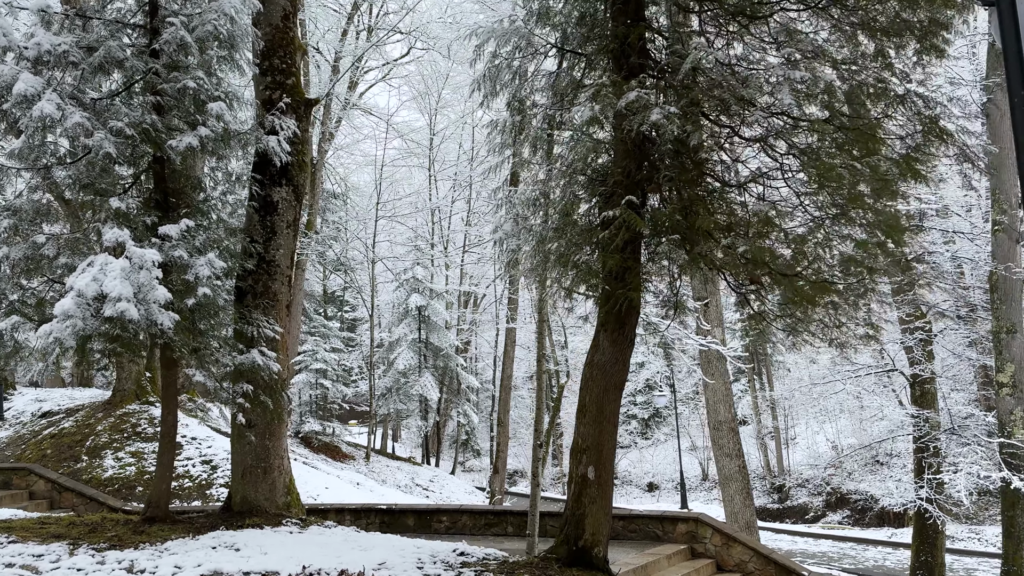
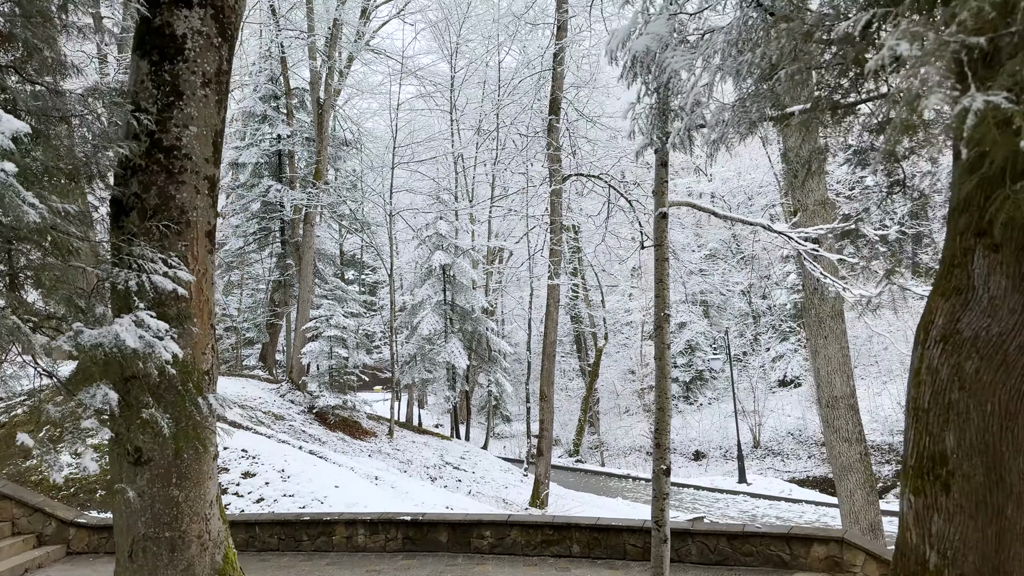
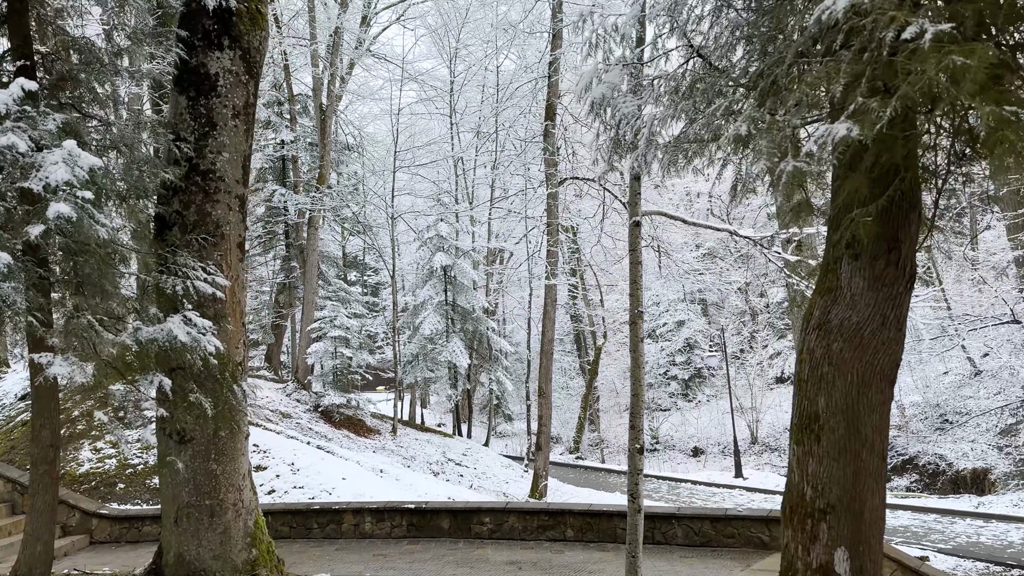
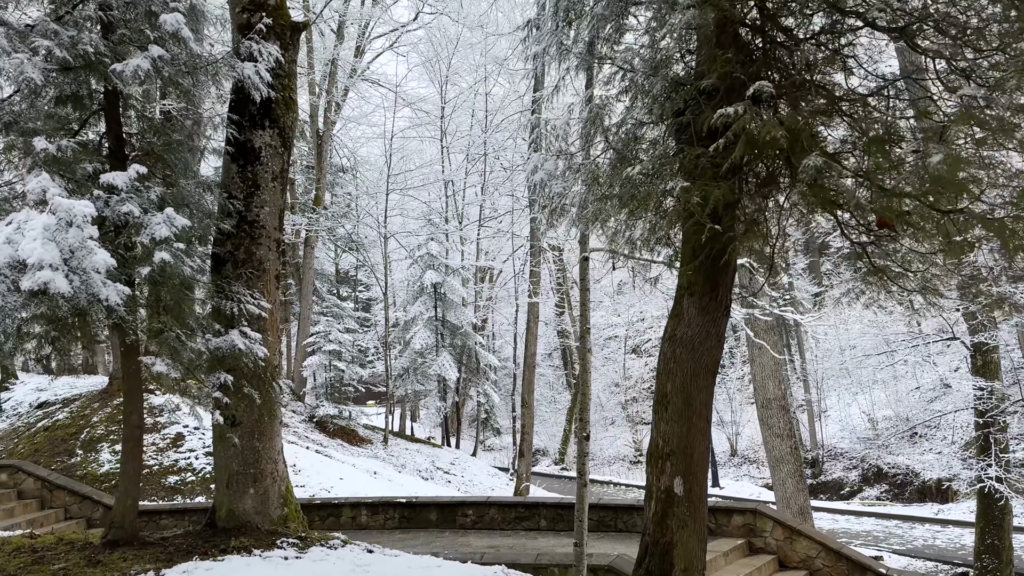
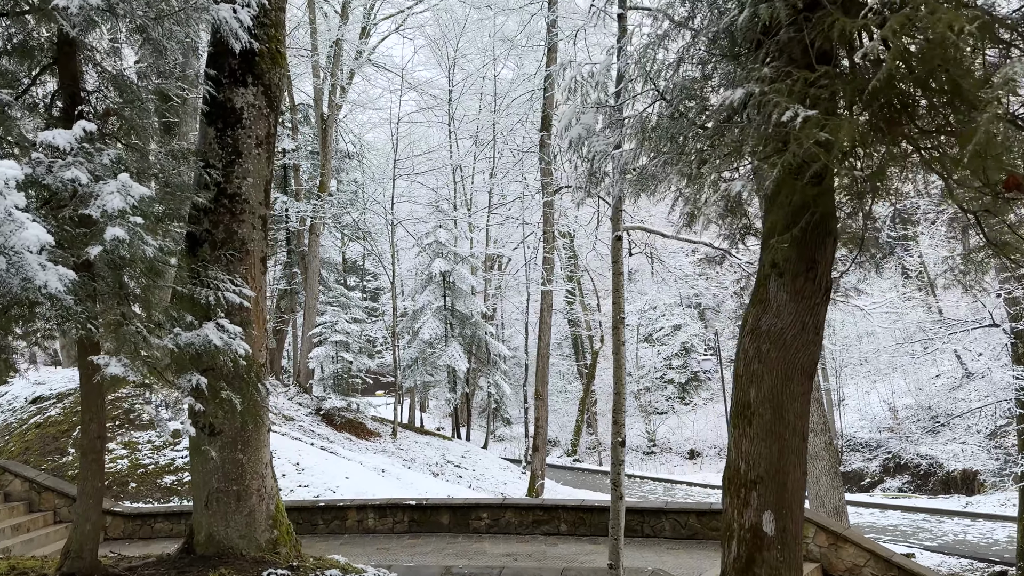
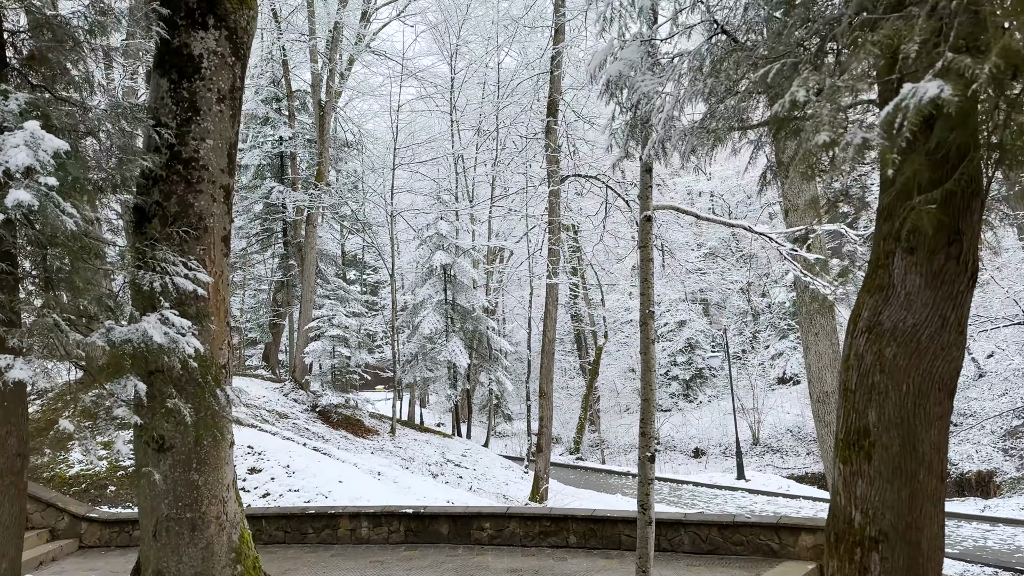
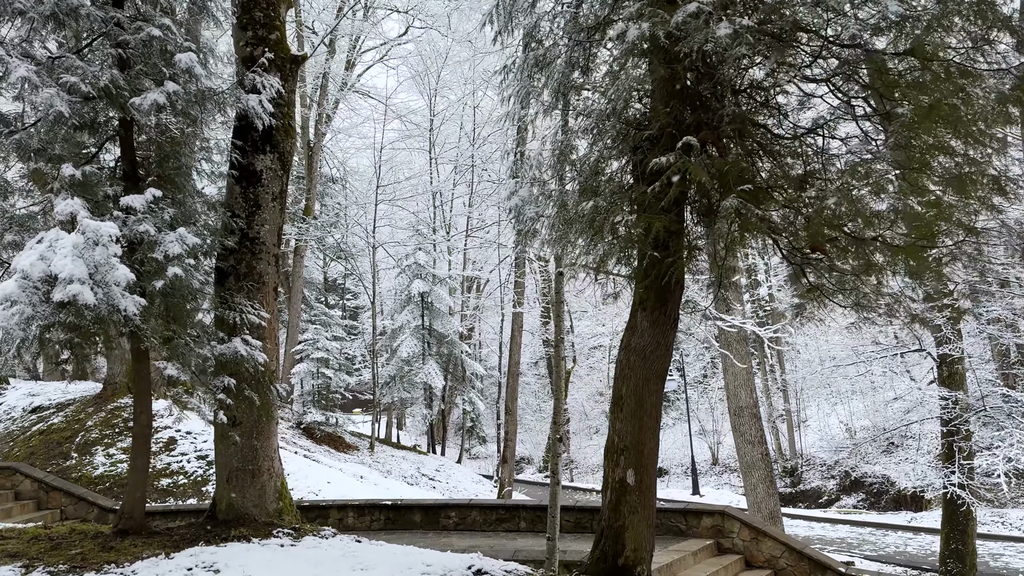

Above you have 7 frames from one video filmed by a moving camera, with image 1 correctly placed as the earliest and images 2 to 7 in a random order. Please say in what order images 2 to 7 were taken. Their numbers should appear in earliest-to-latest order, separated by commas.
7, 4, 5, 3, 6, 2
